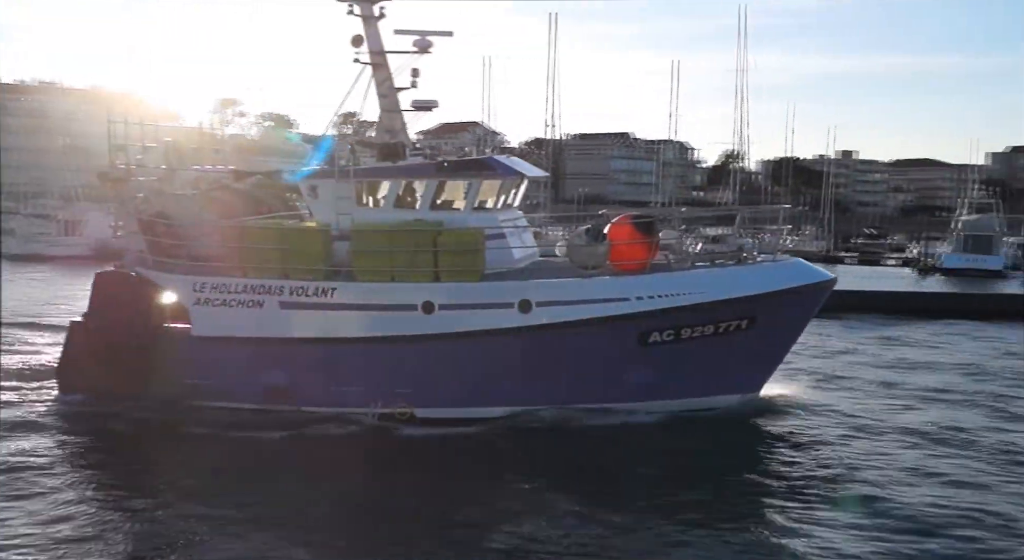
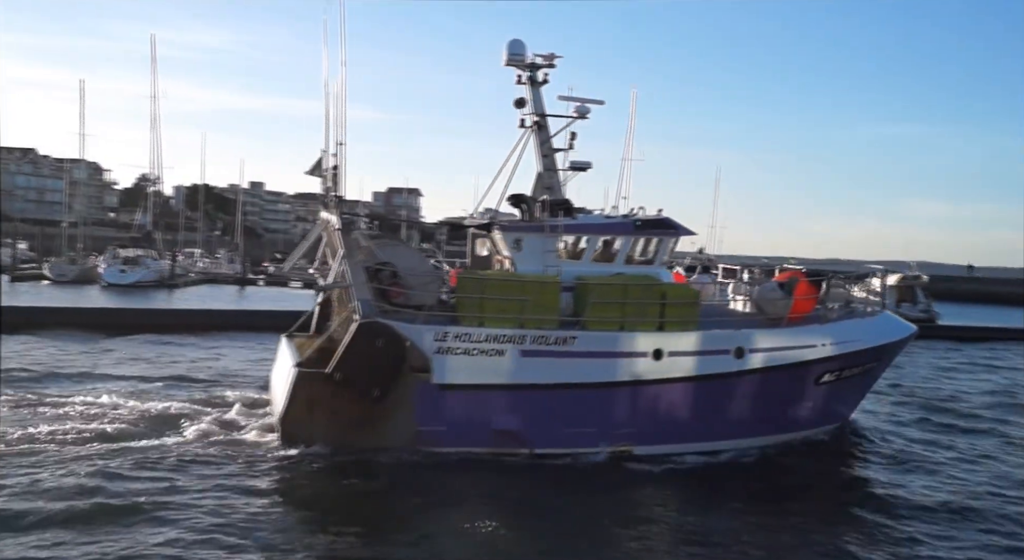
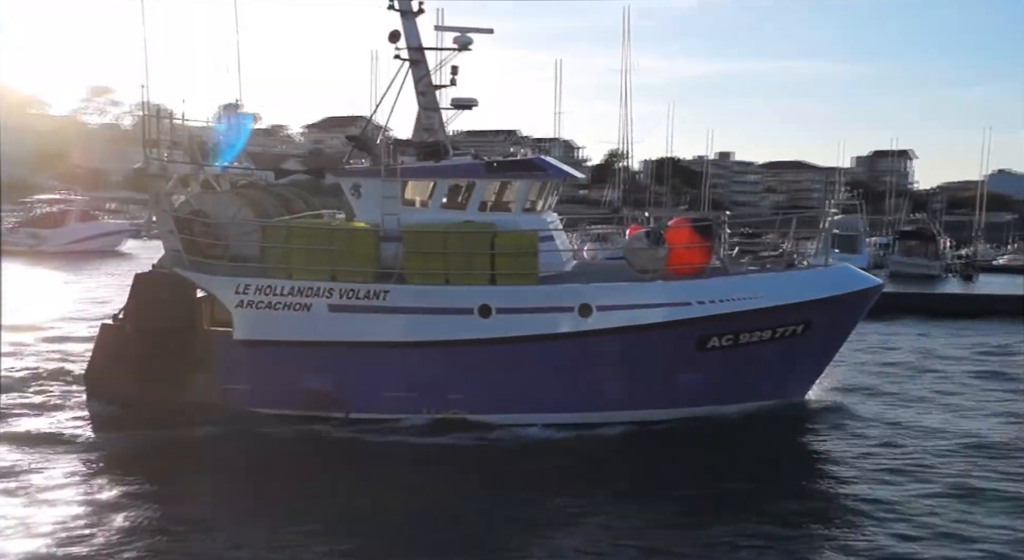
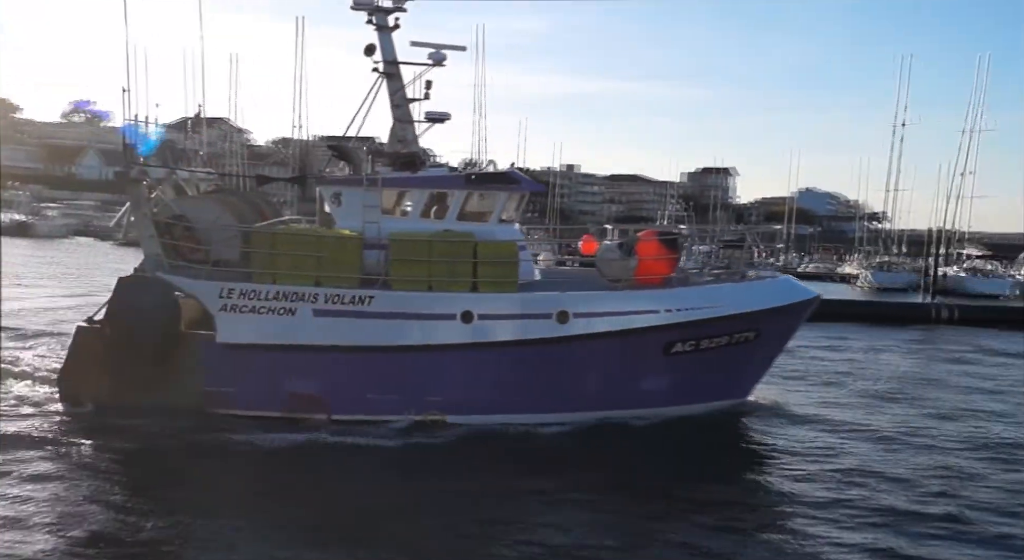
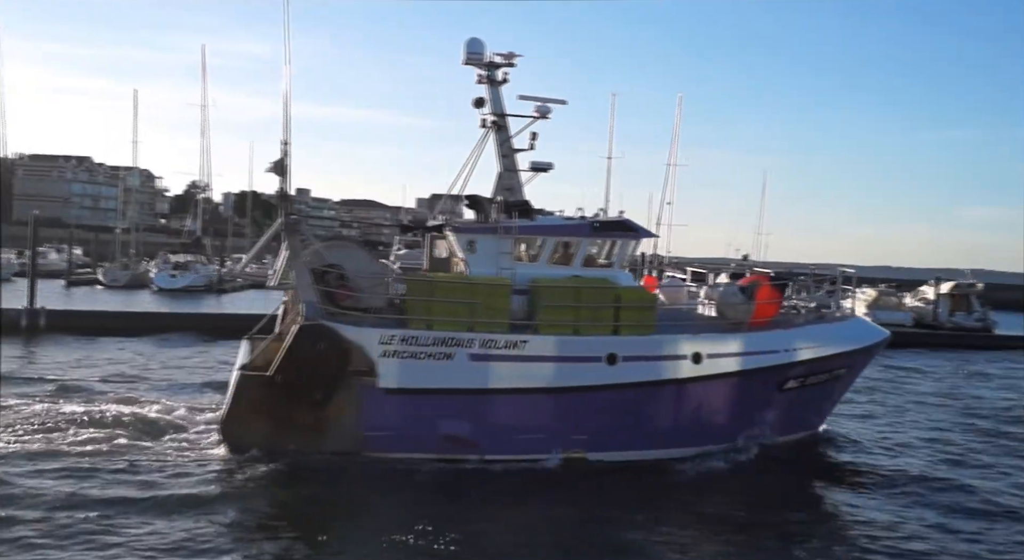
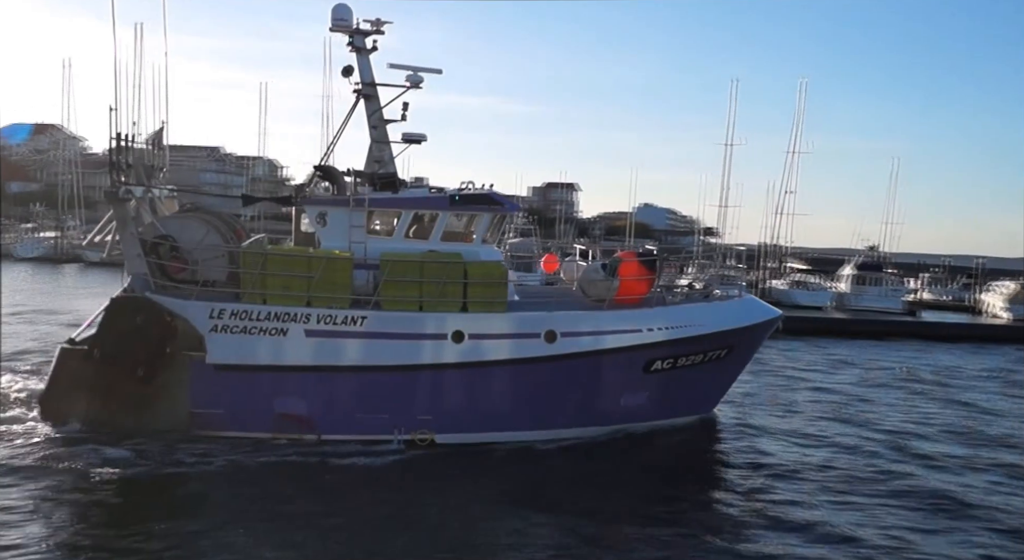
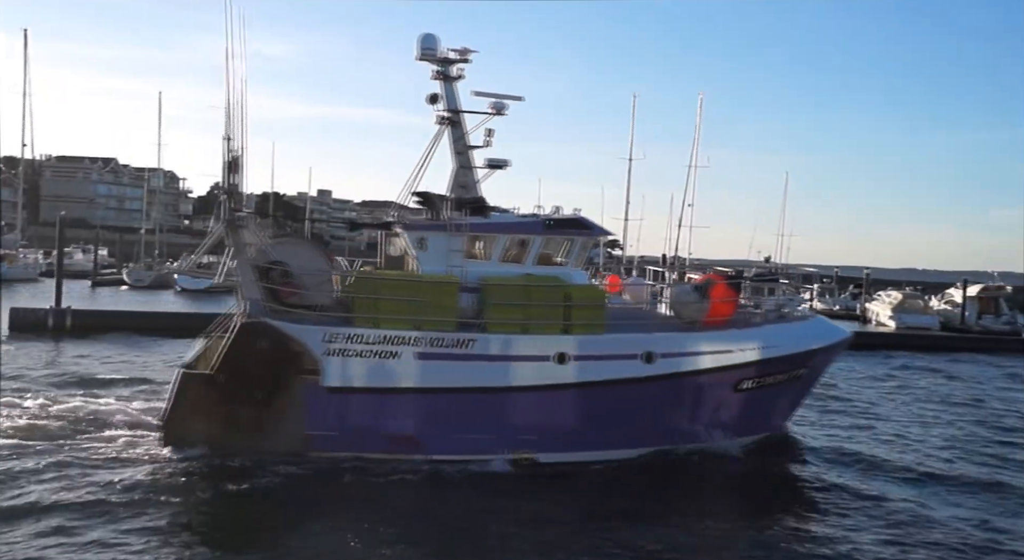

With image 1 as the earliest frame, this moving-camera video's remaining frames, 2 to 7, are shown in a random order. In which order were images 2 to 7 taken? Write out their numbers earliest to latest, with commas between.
3, 4, 6, 7, 5, 2
